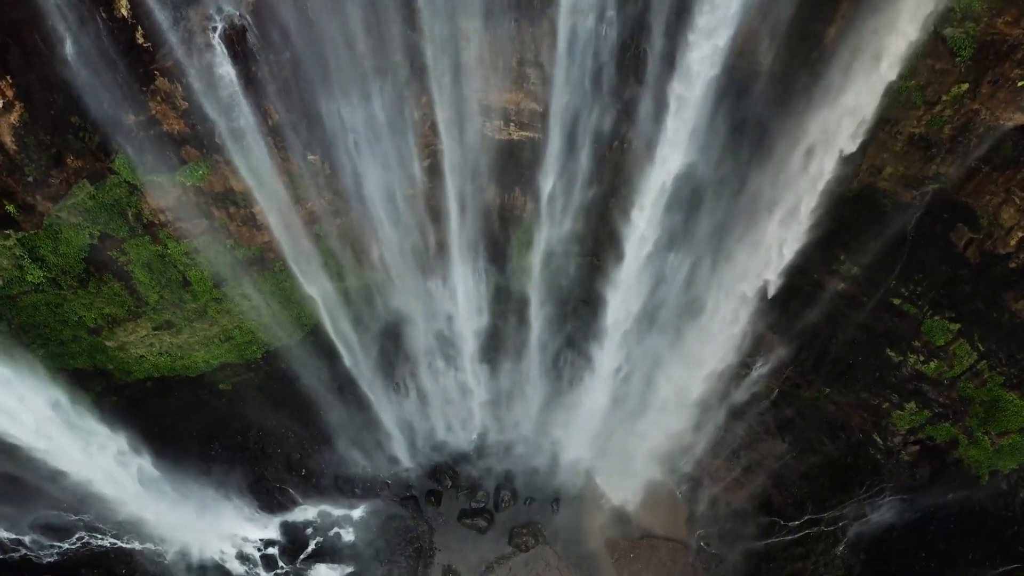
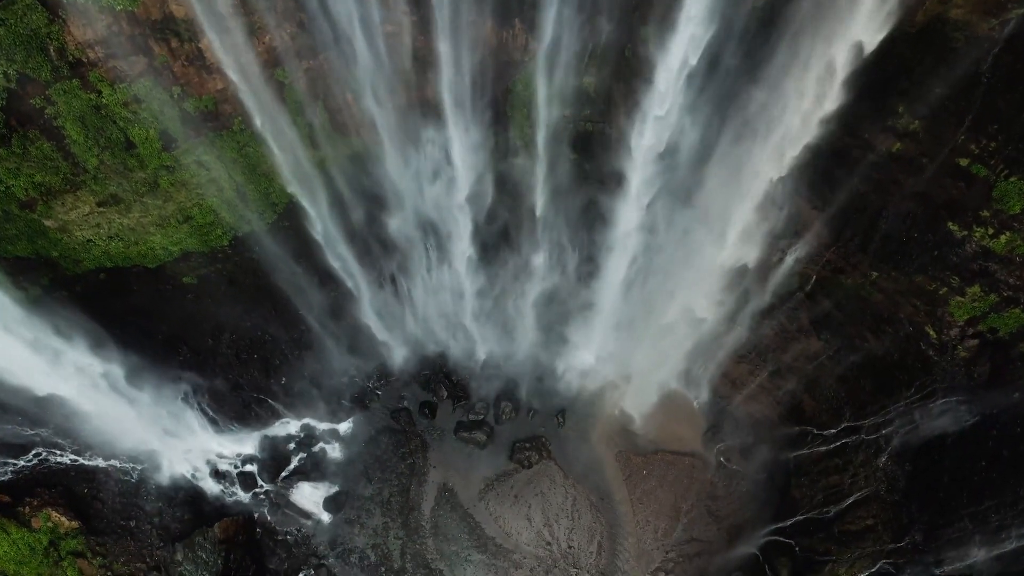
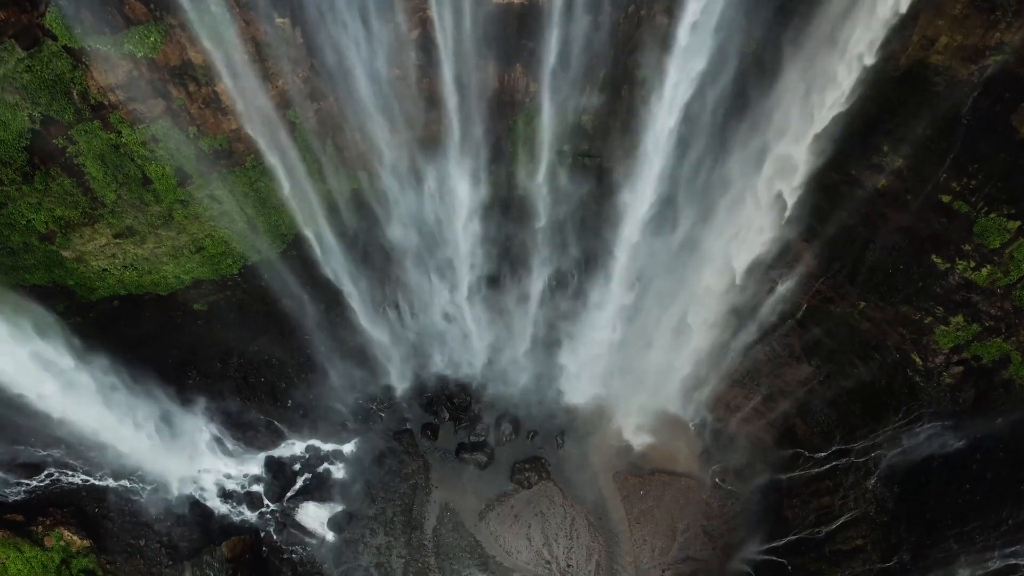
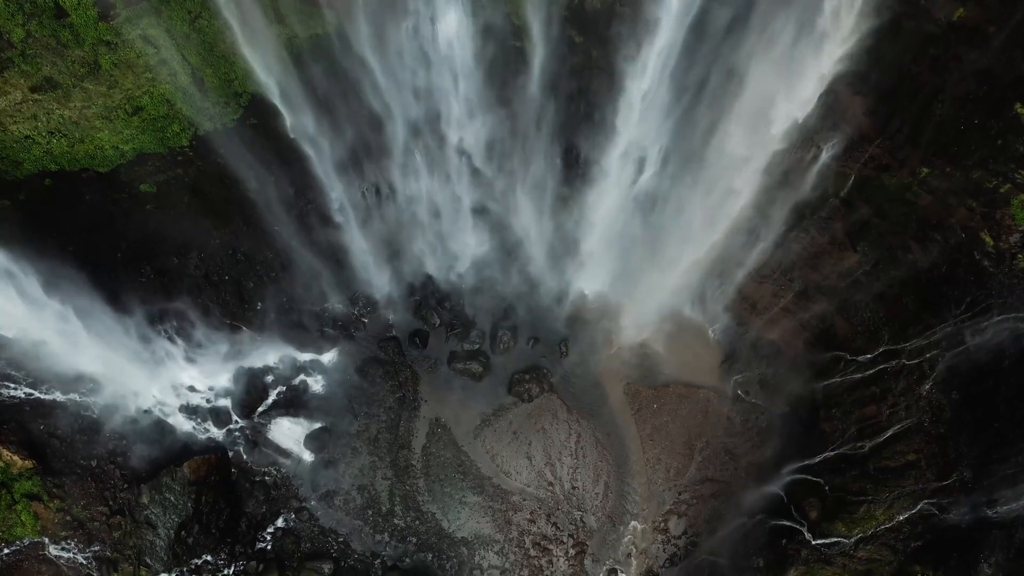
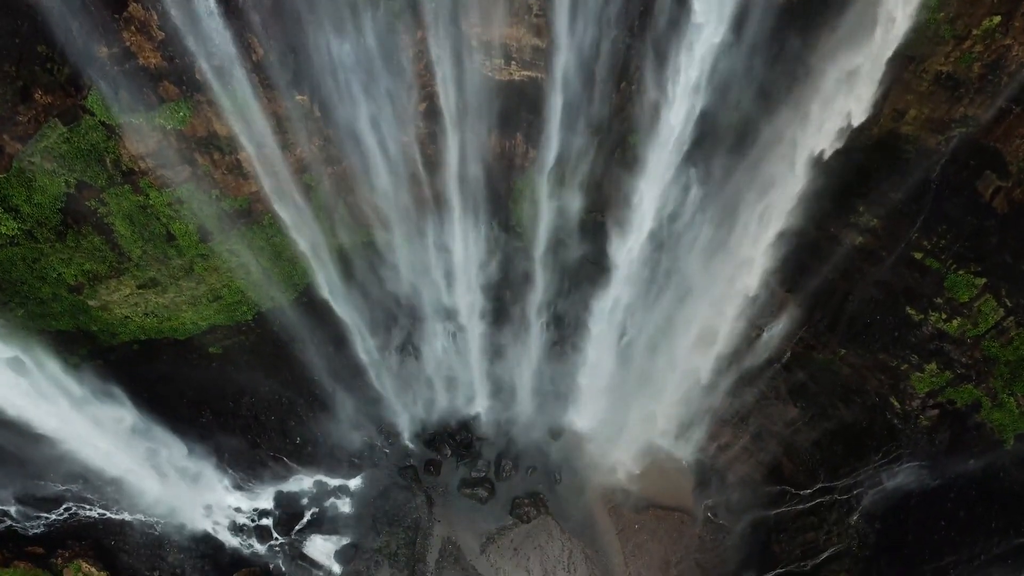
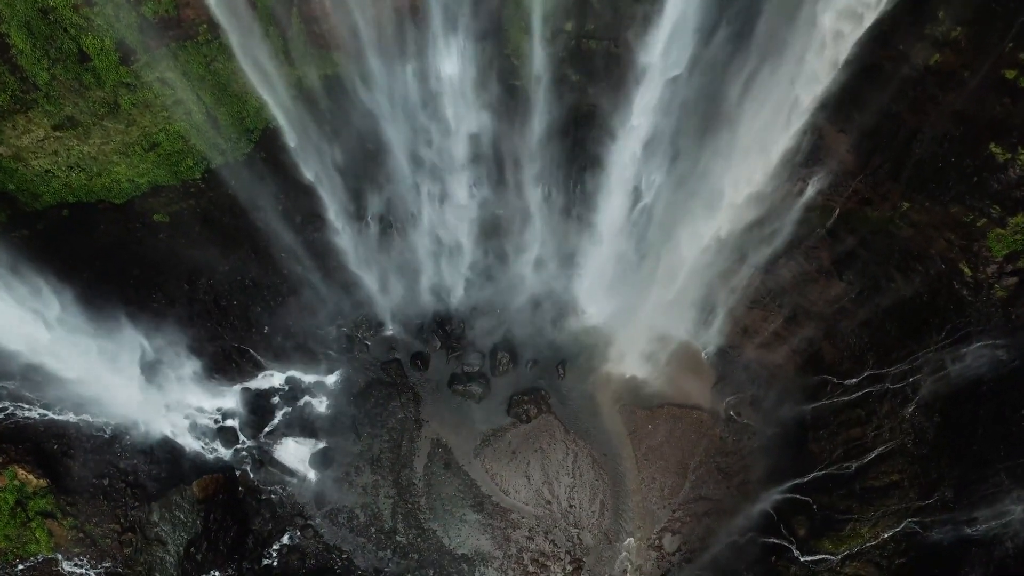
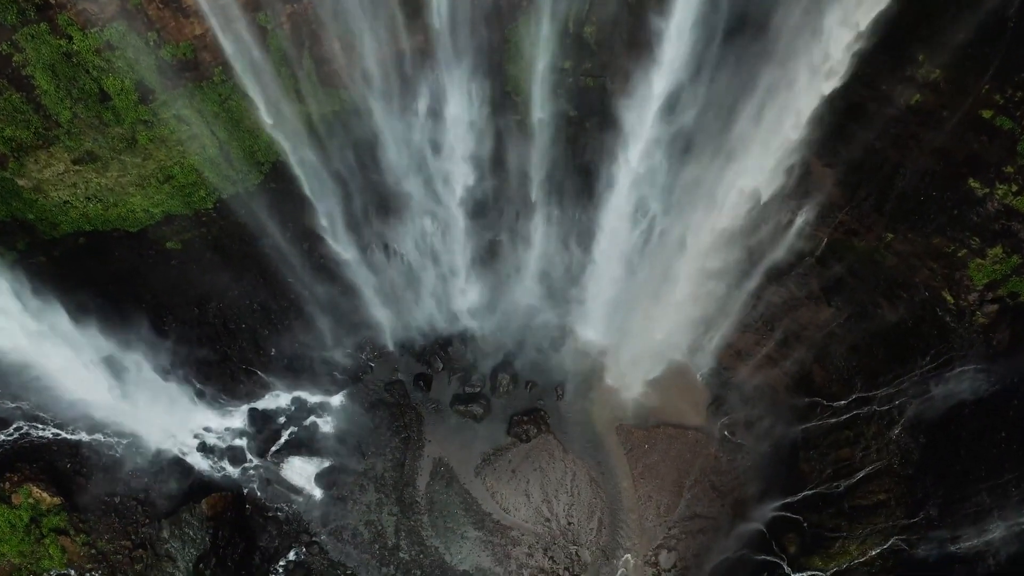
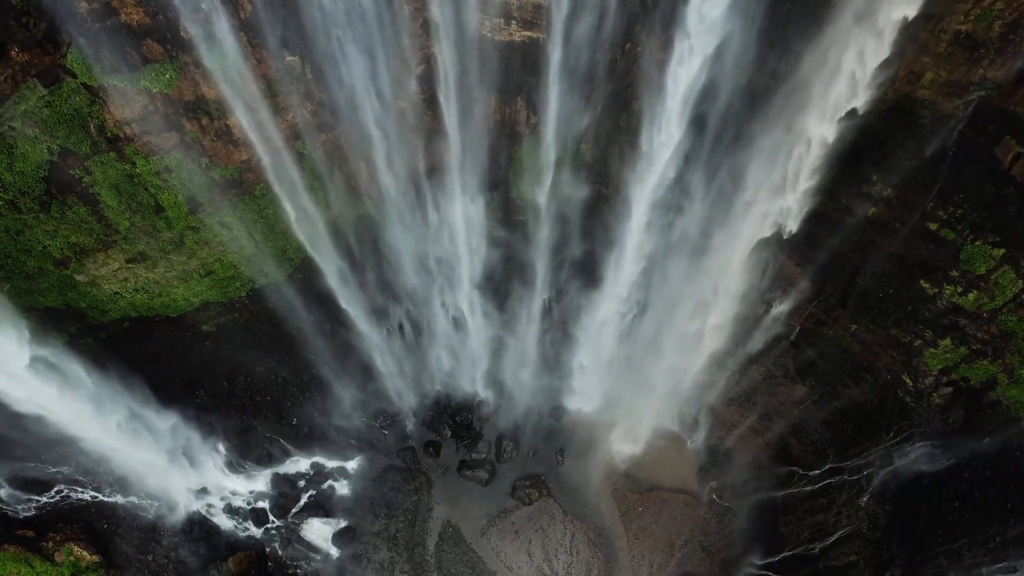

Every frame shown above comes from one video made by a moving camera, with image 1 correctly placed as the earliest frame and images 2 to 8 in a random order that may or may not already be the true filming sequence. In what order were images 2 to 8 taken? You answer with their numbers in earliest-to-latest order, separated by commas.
5, 8, 3, 2, 7, 6, 4
